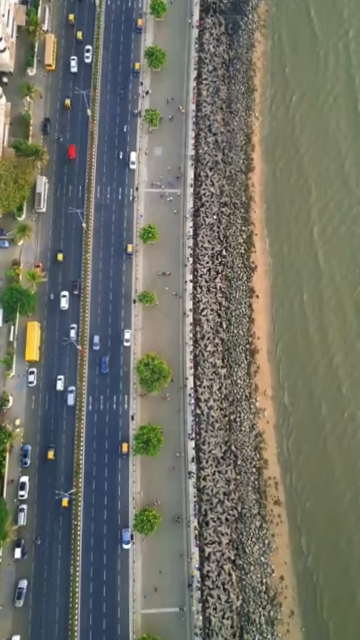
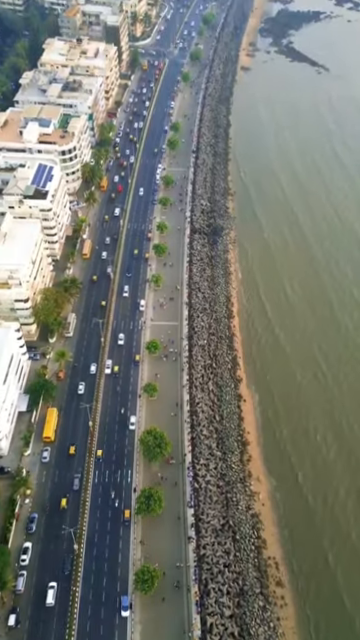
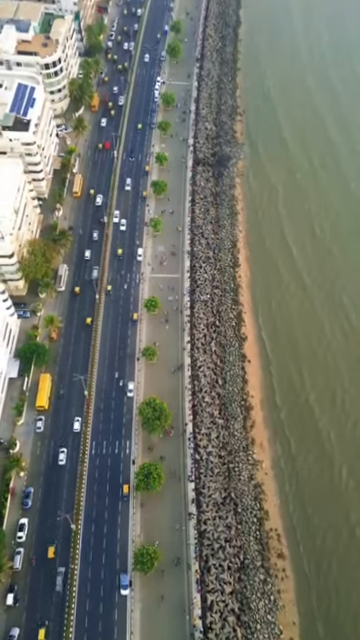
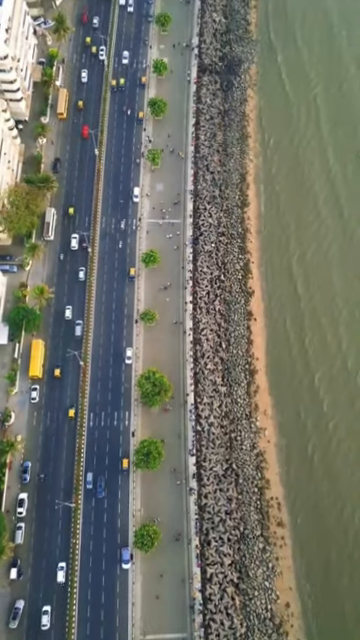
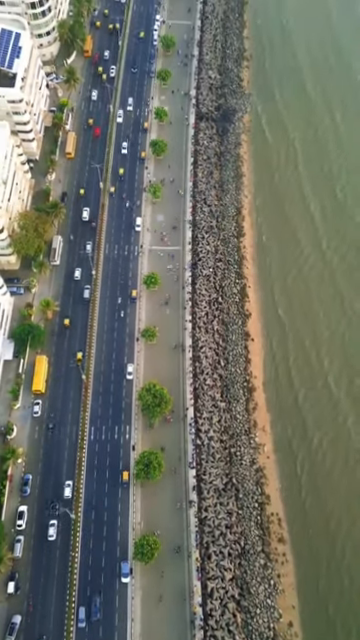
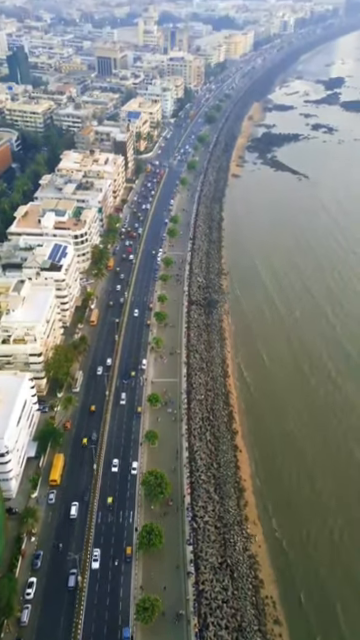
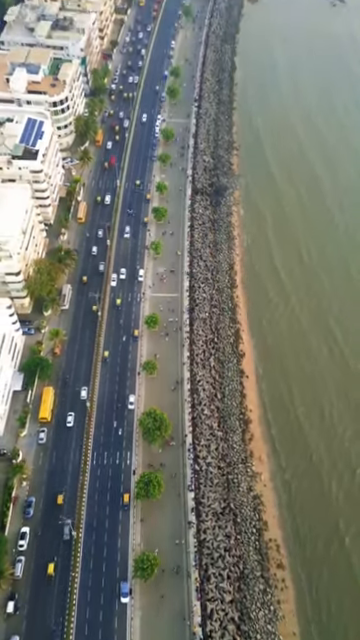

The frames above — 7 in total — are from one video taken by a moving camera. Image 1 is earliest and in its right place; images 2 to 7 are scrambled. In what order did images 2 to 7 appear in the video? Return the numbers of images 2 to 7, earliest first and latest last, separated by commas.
4, 5, 3, 7, 2, 6
